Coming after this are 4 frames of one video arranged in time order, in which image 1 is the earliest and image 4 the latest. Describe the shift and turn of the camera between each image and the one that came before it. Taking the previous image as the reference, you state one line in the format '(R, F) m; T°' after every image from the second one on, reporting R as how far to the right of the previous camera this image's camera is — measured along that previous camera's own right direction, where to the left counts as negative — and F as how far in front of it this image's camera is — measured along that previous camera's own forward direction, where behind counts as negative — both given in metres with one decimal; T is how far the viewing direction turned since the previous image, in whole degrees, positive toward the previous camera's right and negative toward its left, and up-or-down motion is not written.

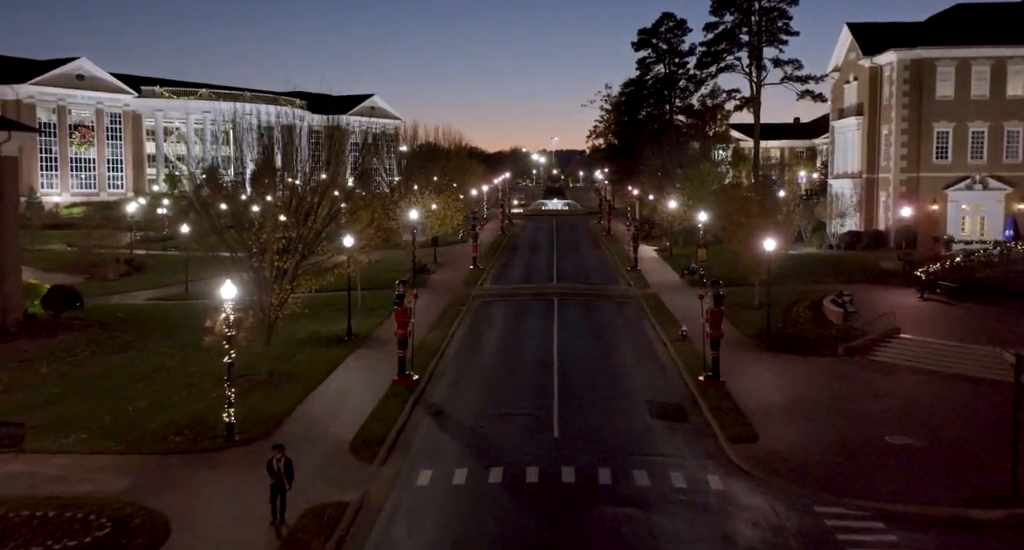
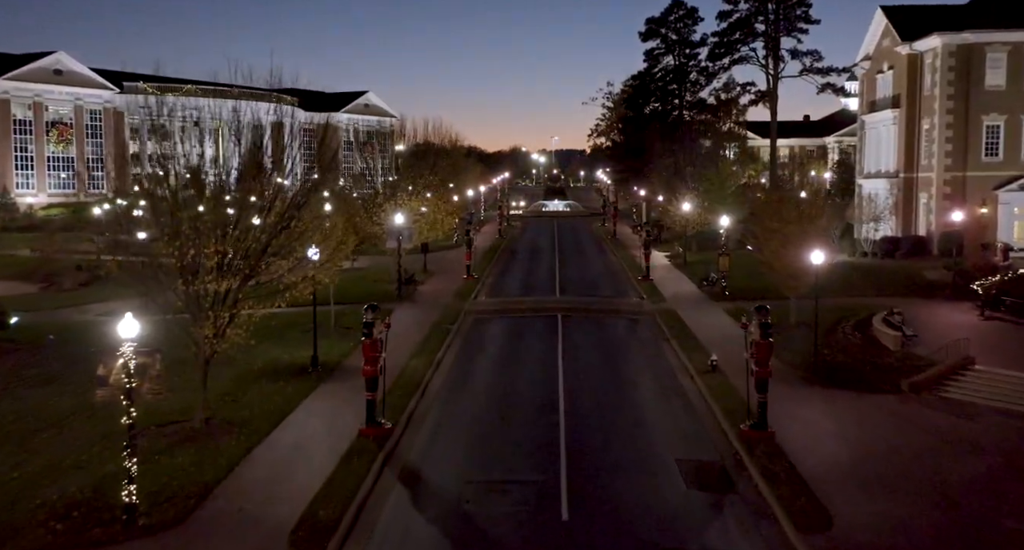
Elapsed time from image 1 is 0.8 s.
(+0.1, +4.1) m; 0°
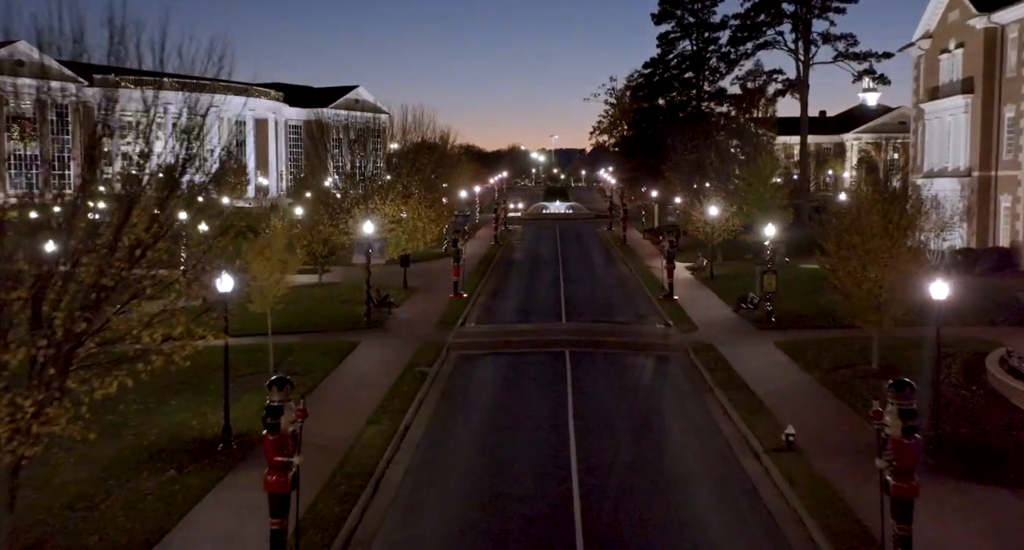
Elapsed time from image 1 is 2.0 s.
(+0.1, +6.2) m; 0°
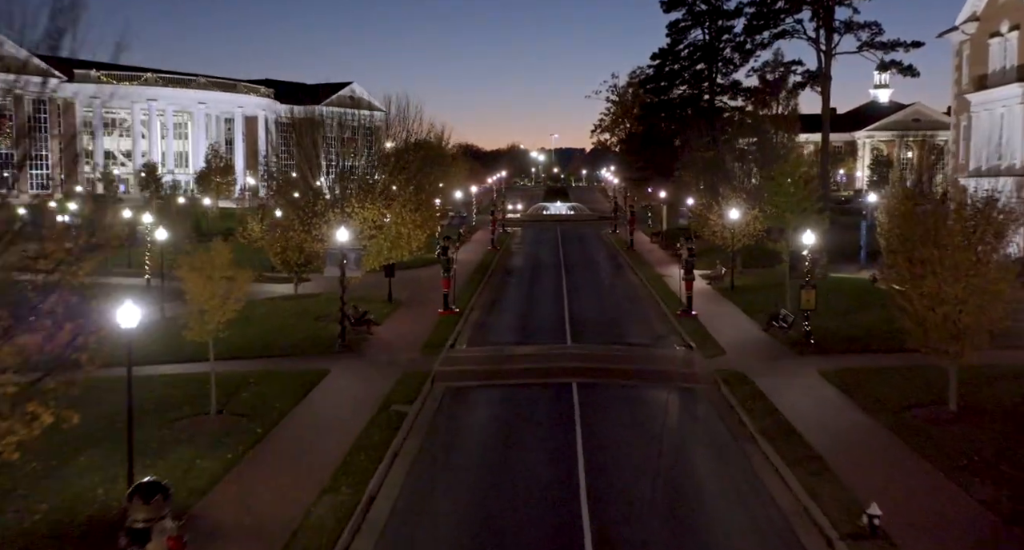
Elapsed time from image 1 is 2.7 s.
(+0.1, +3.6) m; 0°
